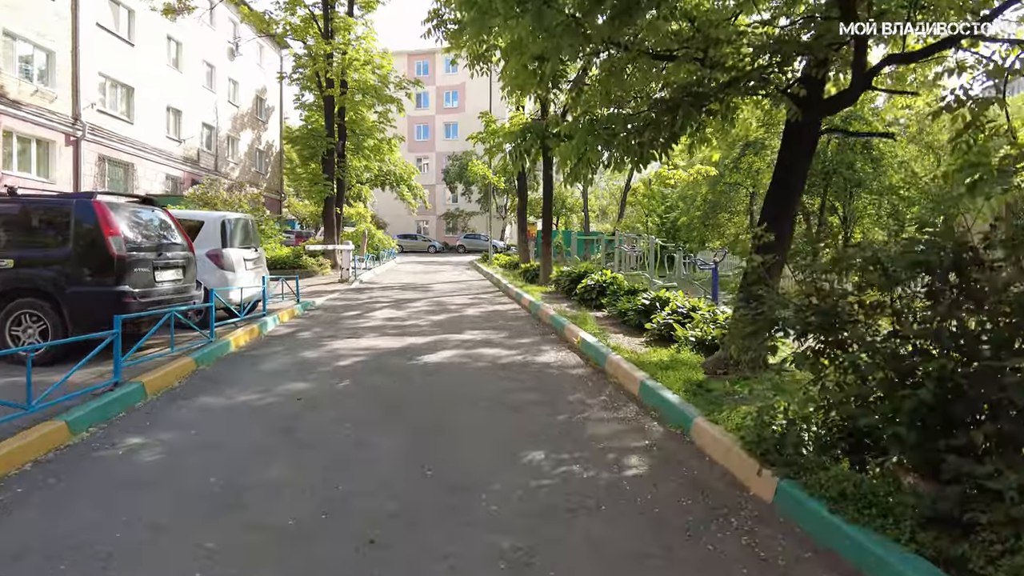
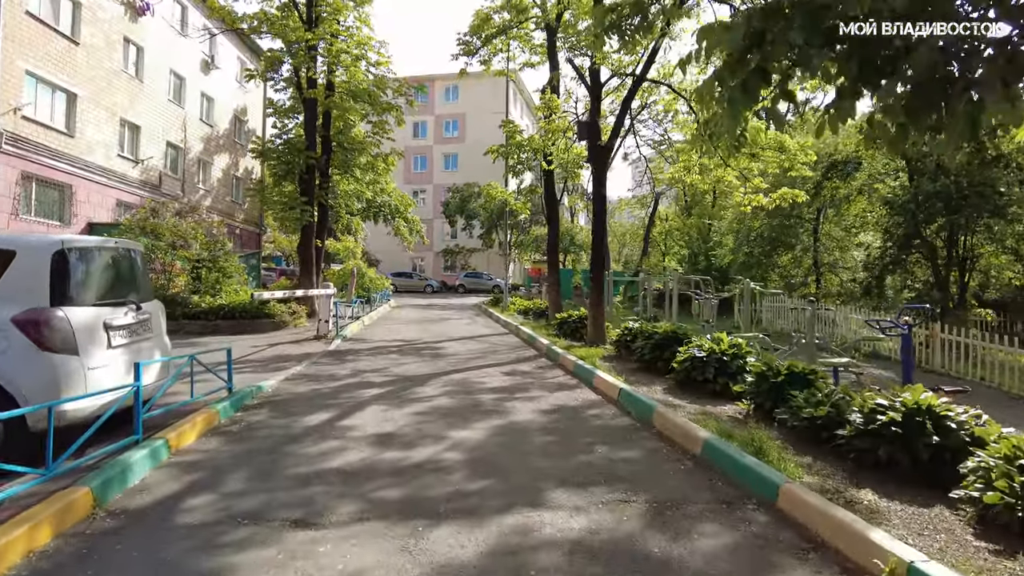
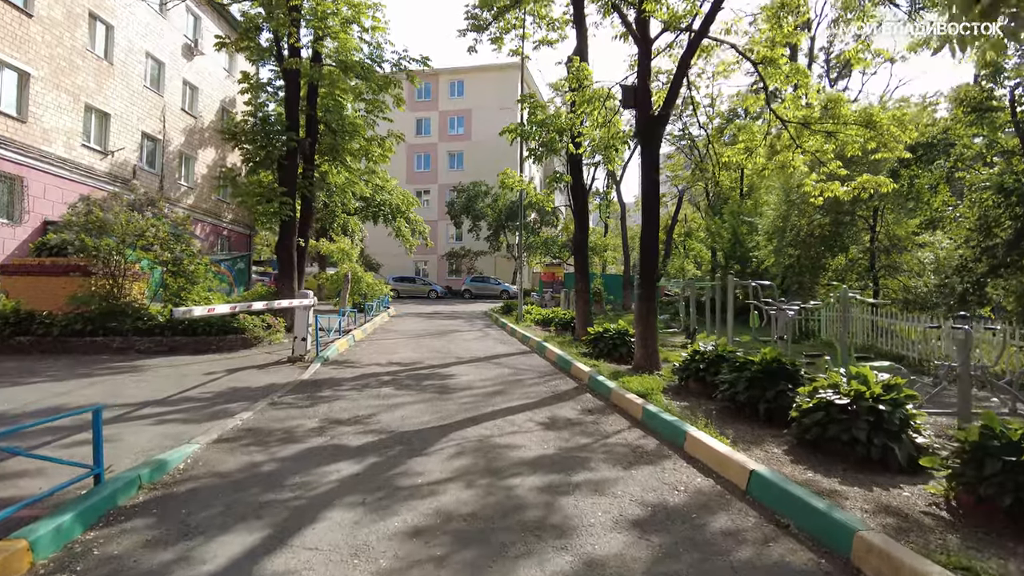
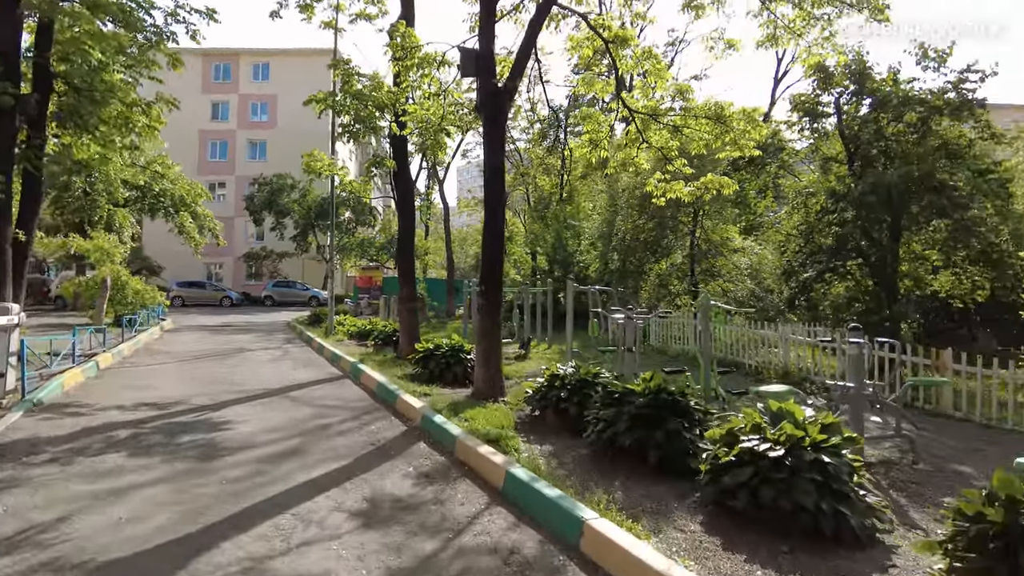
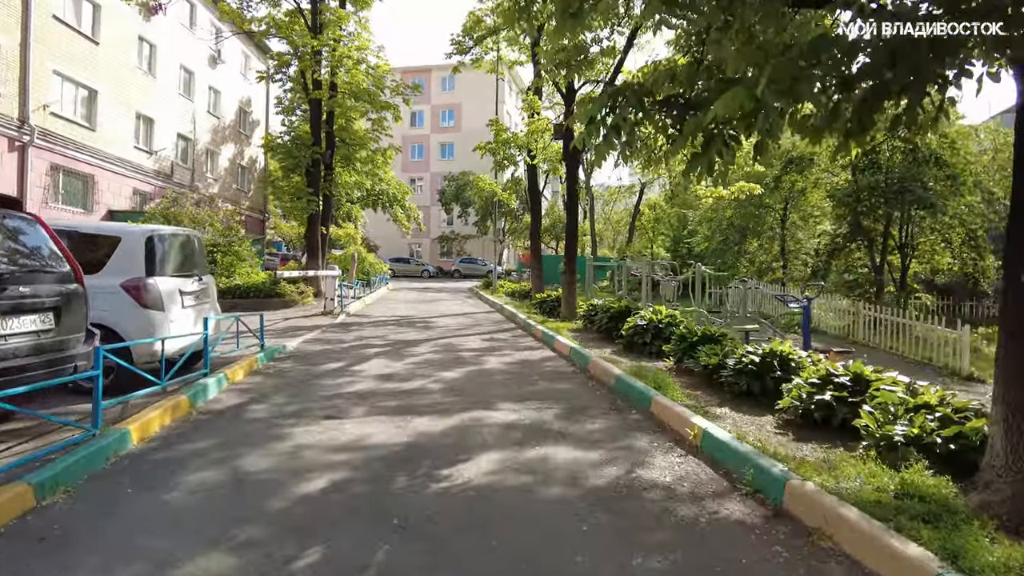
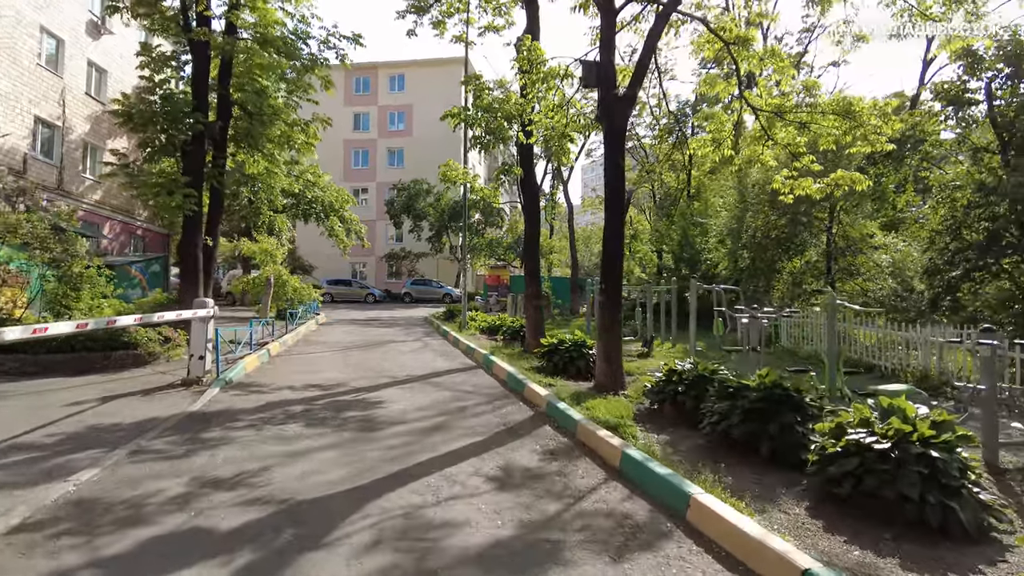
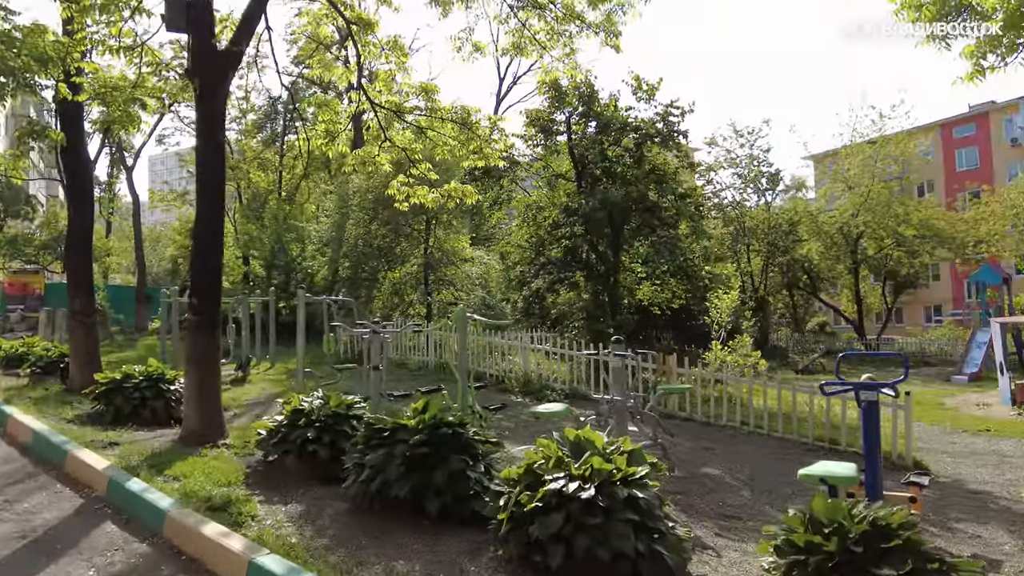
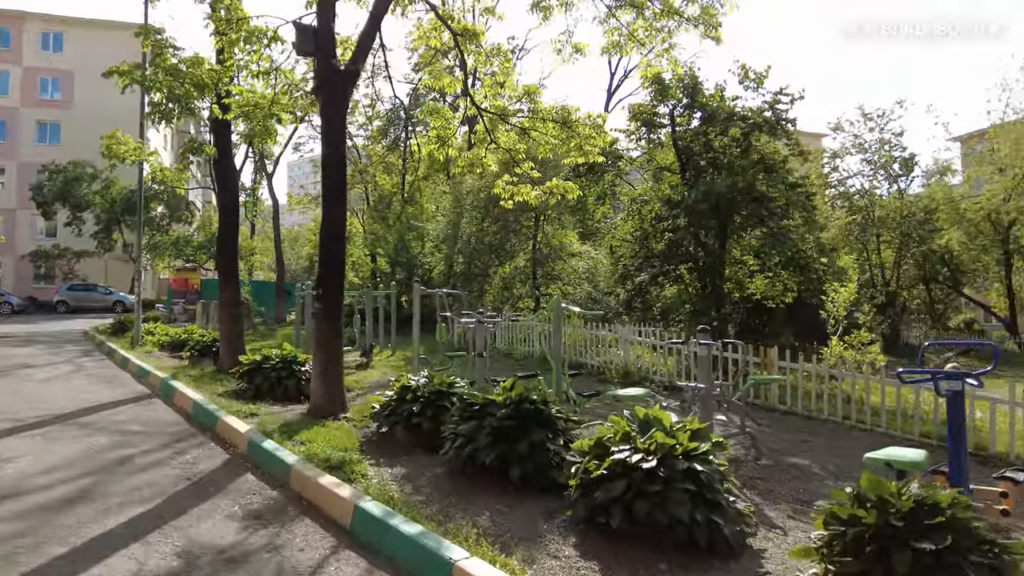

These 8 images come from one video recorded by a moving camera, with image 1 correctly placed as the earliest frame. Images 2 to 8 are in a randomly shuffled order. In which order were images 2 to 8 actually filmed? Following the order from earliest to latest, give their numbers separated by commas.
5, 2, 3, 6, 4, 8, 7
